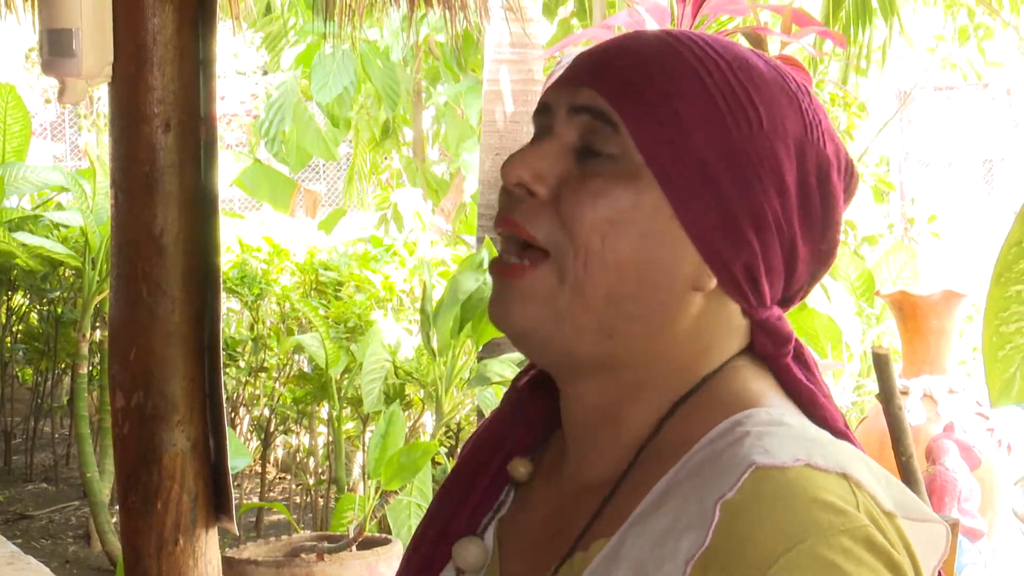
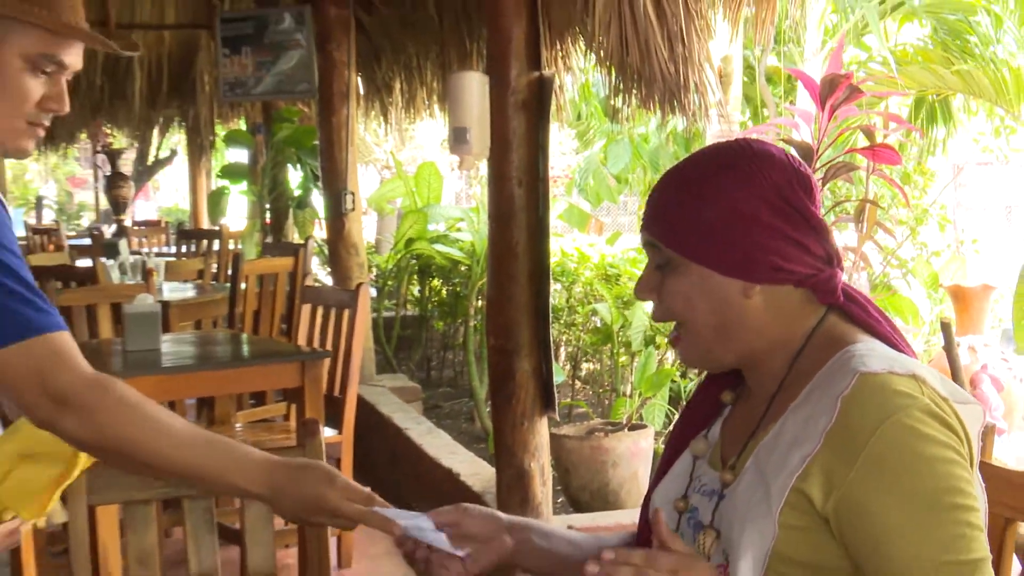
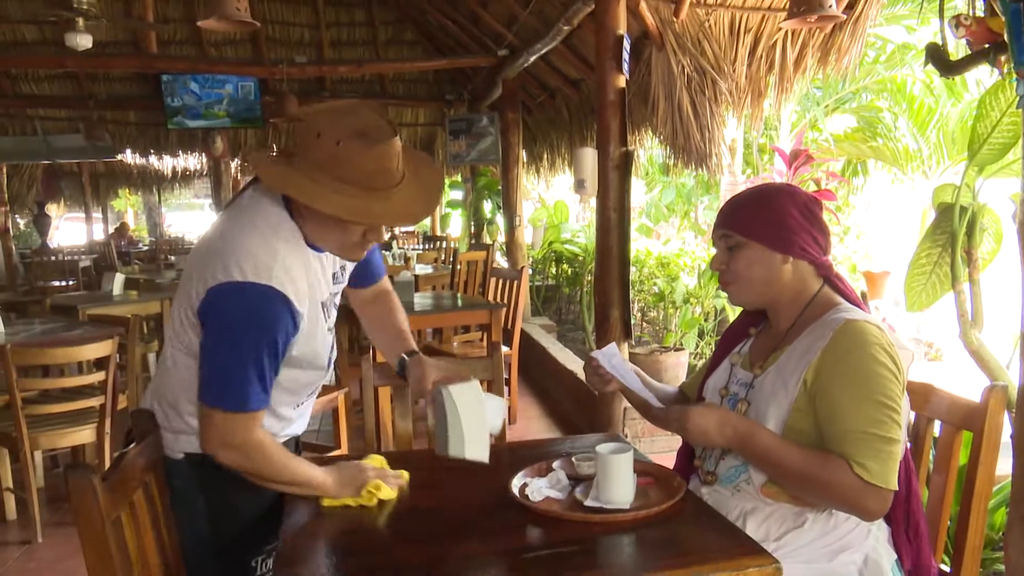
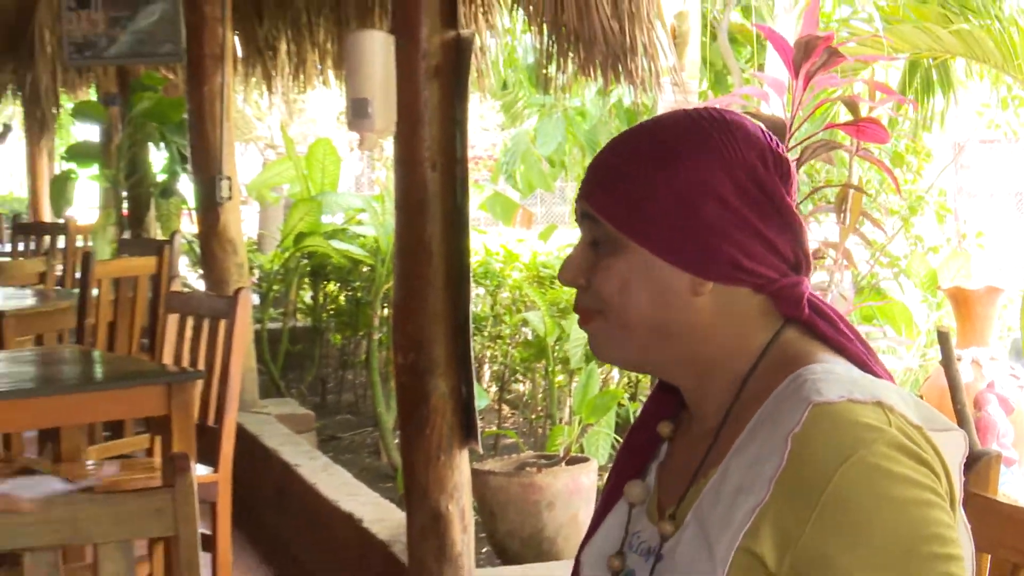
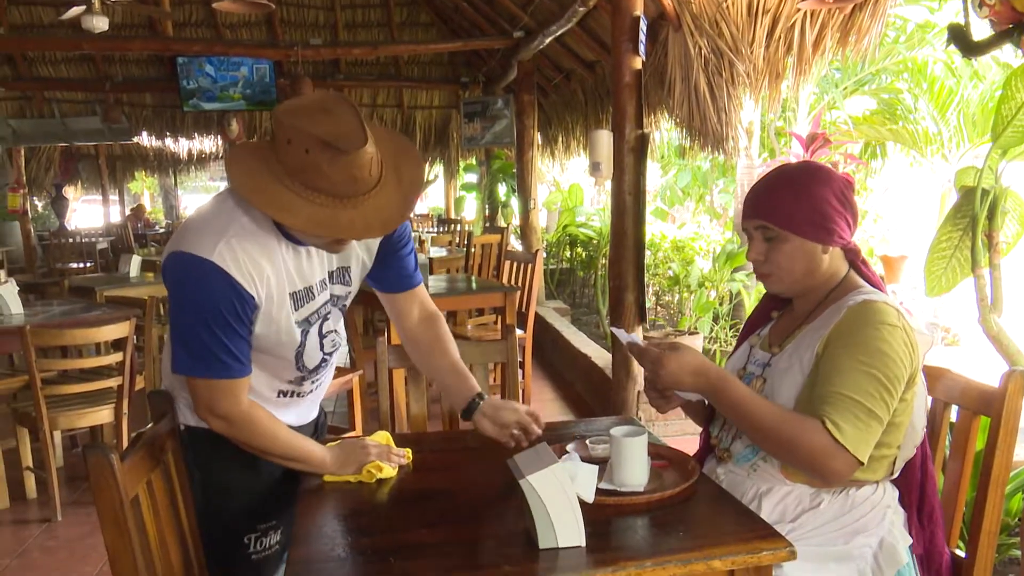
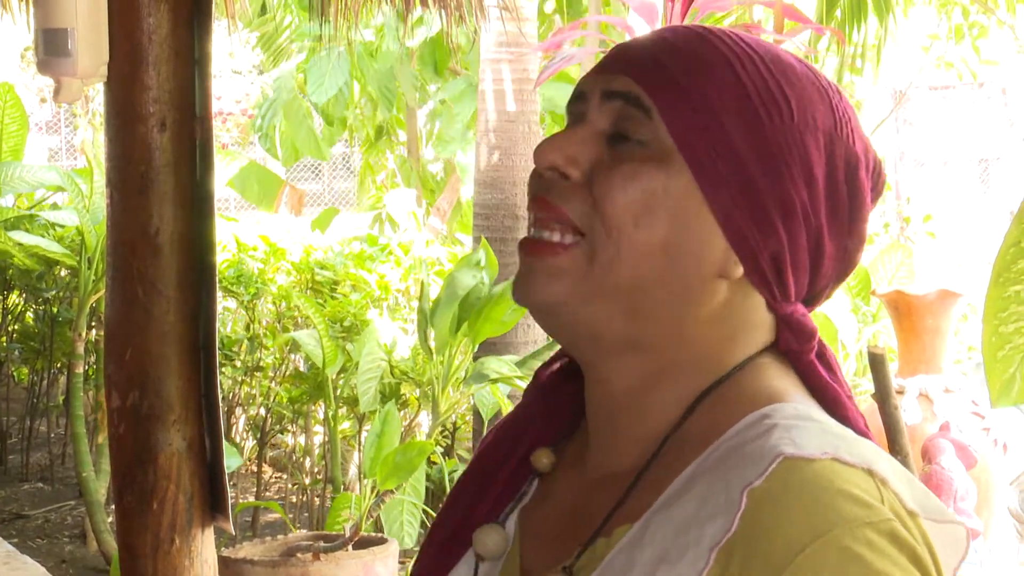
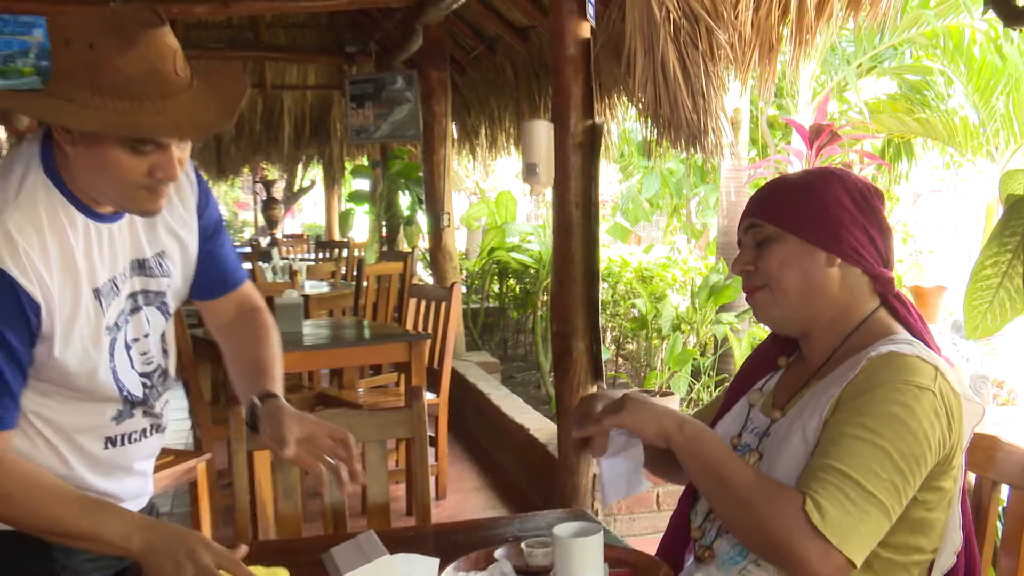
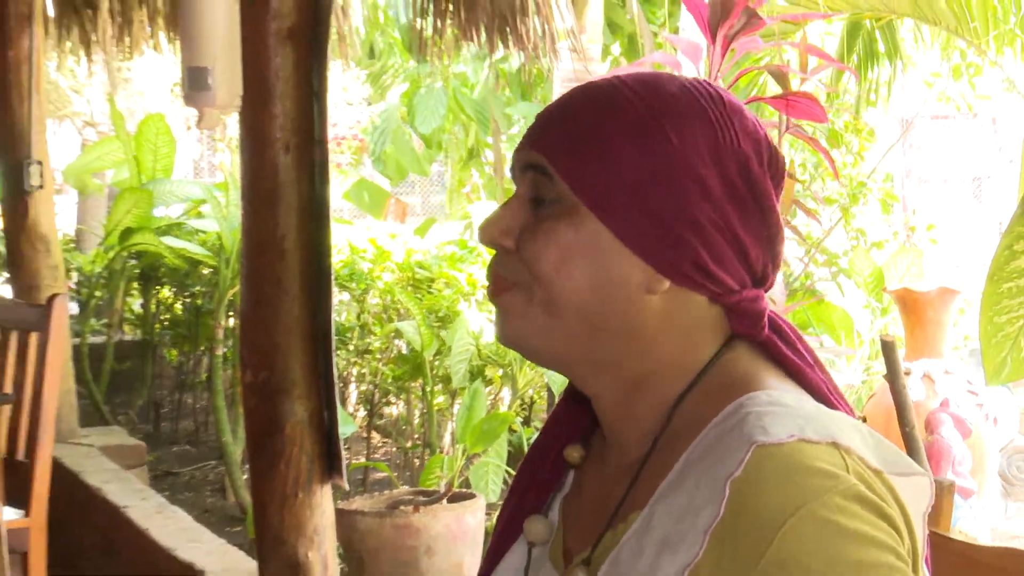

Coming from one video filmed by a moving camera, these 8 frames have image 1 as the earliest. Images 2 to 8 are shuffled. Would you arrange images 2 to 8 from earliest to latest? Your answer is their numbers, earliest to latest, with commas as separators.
6, 8, 4, 2, 7, 3, 5
